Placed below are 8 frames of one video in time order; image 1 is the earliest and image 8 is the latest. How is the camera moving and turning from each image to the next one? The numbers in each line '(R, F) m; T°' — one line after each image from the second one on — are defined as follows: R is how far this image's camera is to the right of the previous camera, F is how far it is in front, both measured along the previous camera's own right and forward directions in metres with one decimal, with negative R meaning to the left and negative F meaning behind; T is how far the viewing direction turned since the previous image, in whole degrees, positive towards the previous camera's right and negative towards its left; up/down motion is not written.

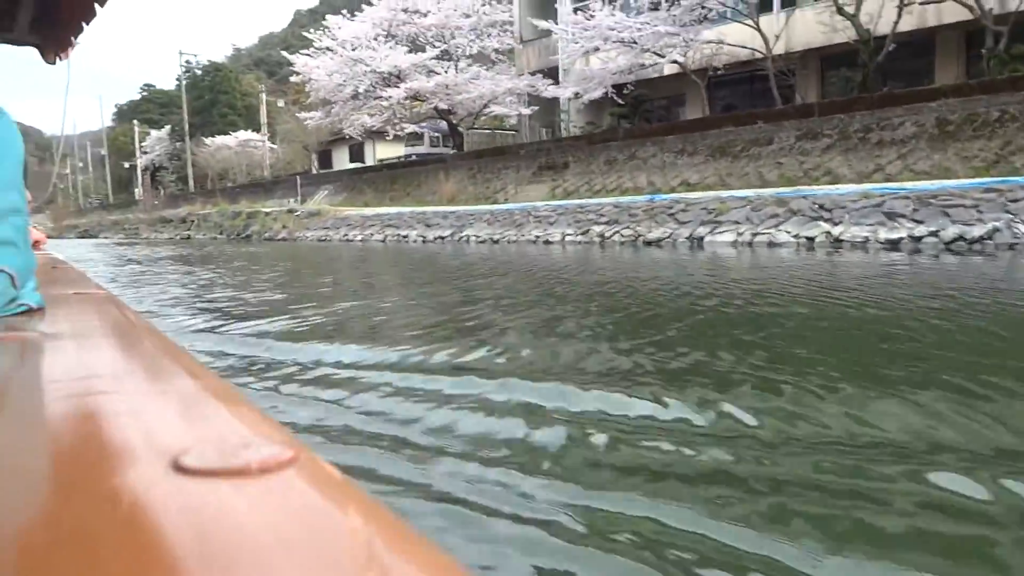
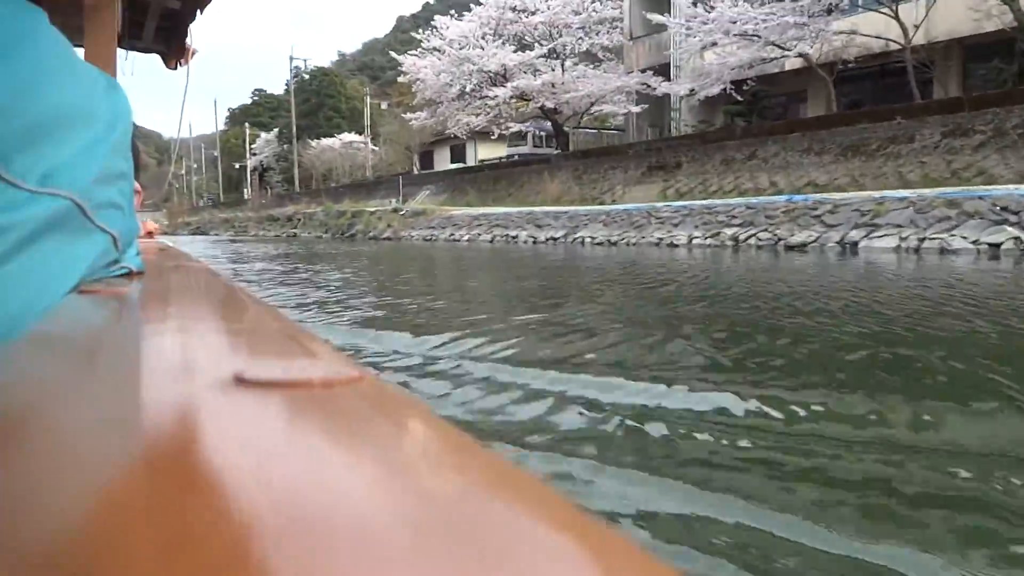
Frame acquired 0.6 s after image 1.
(-0.3, +0.6) m; -7°
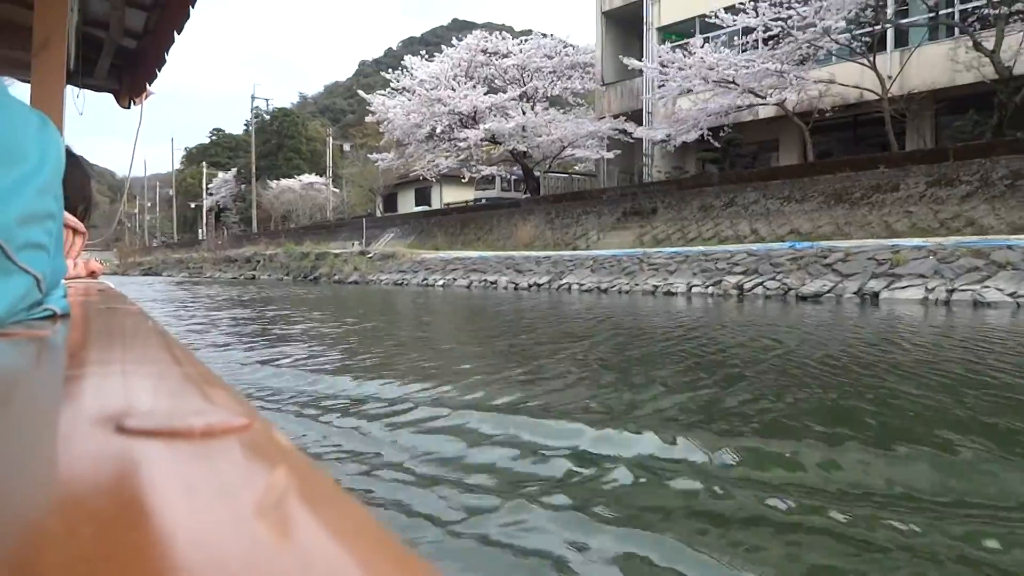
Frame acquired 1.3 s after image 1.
(-0.3, +0.7) m; +3°
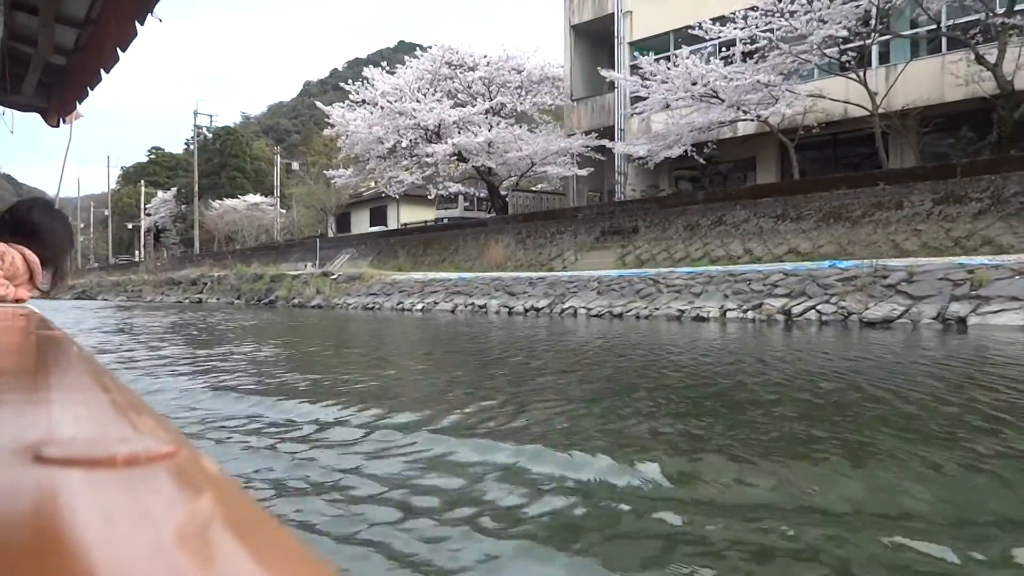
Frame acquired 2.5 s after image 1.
(-0.6, +1.2) m; +4°
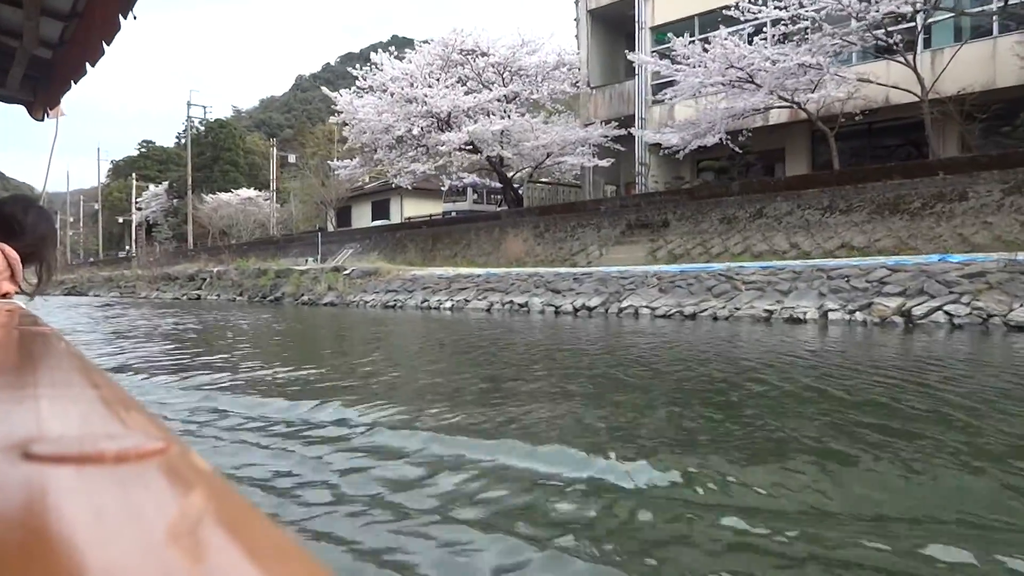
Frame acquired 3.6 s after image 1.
(-0.6, +1.1) m; +1°
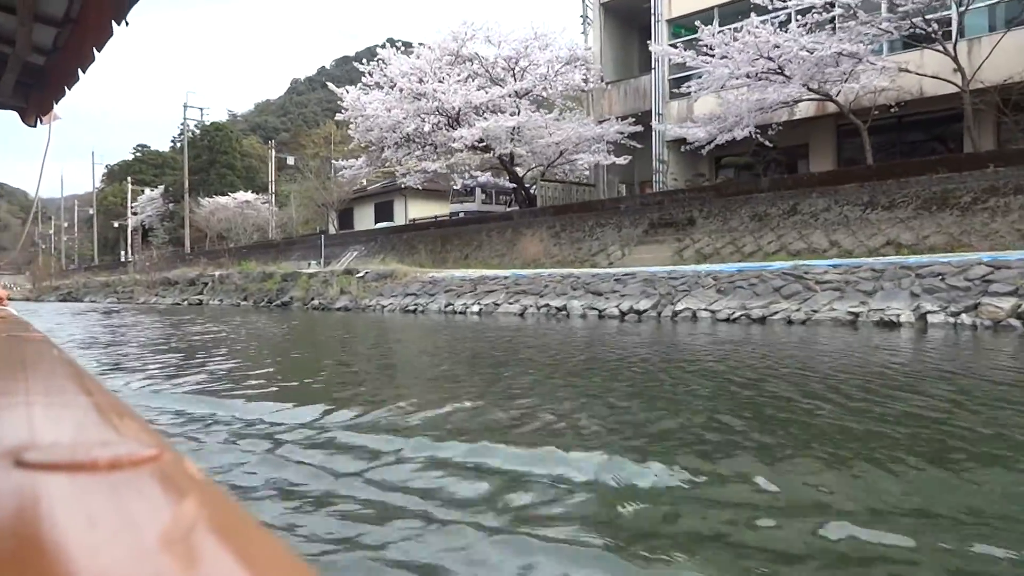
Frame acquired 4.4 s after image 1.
(-0.5, +0.8) m; 0°
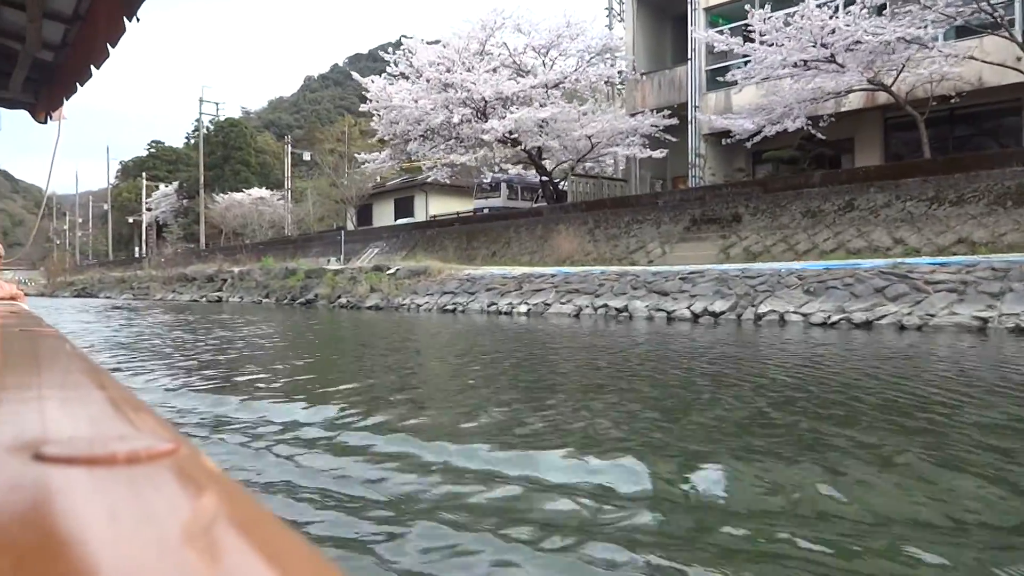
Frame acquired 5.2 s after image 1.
(-0.5, +0.8) m; -1°
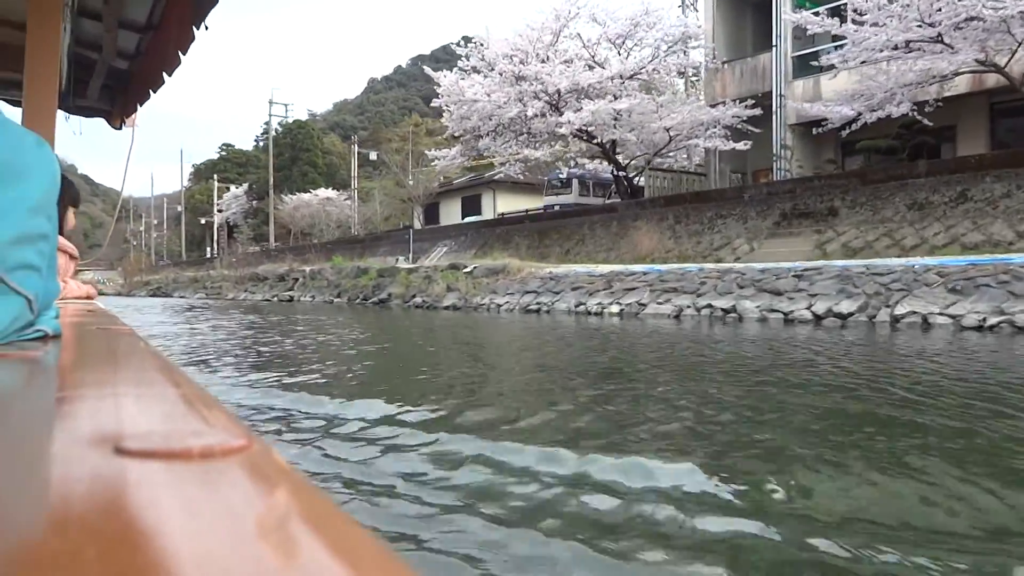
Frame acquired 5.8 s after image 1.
(-0.3, +0.6) m; -4°
